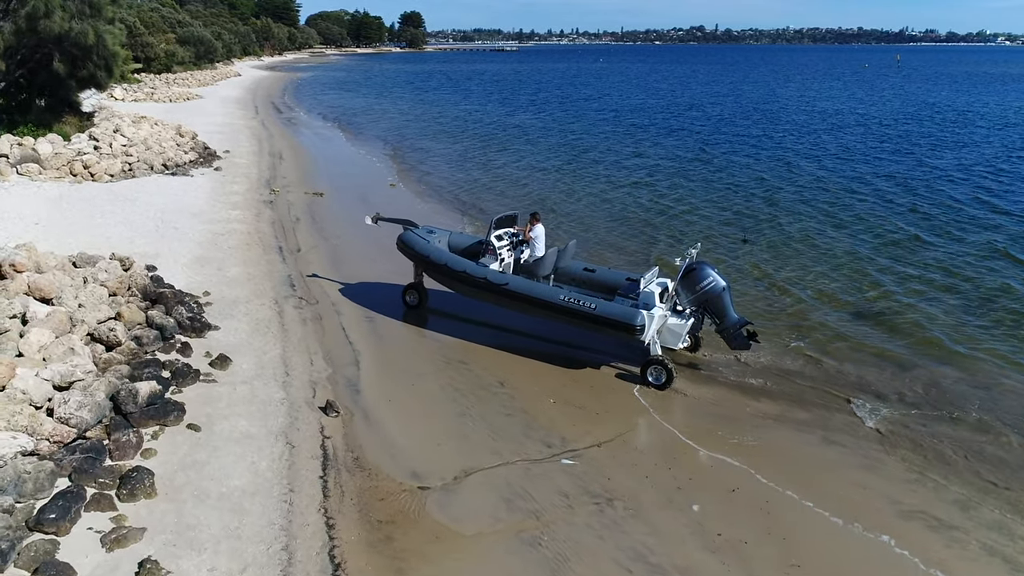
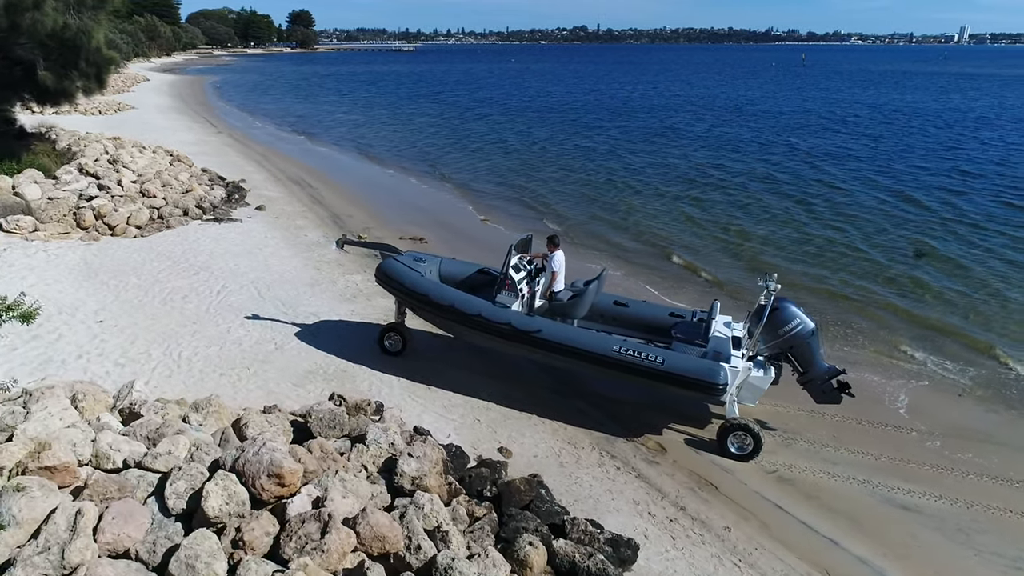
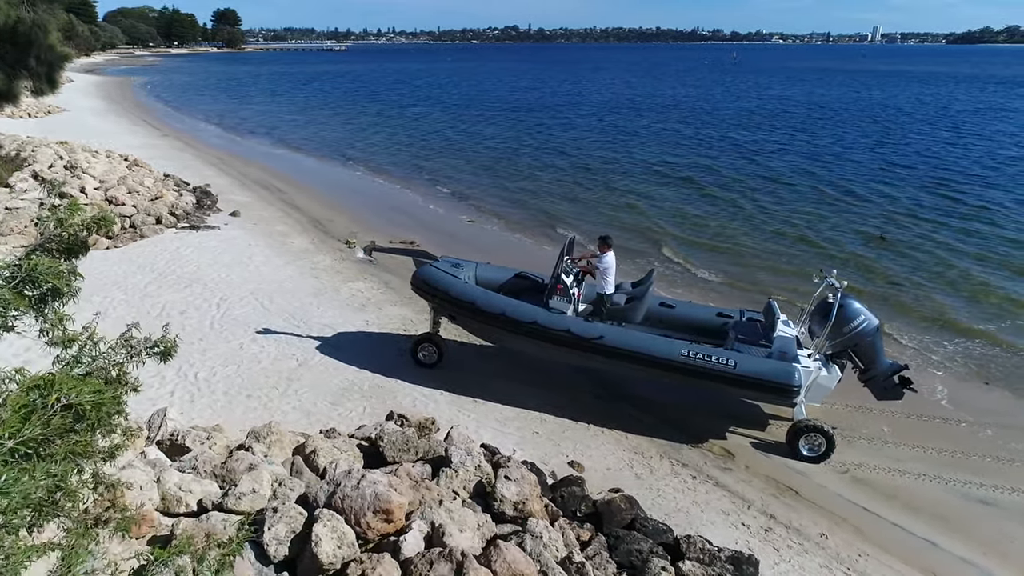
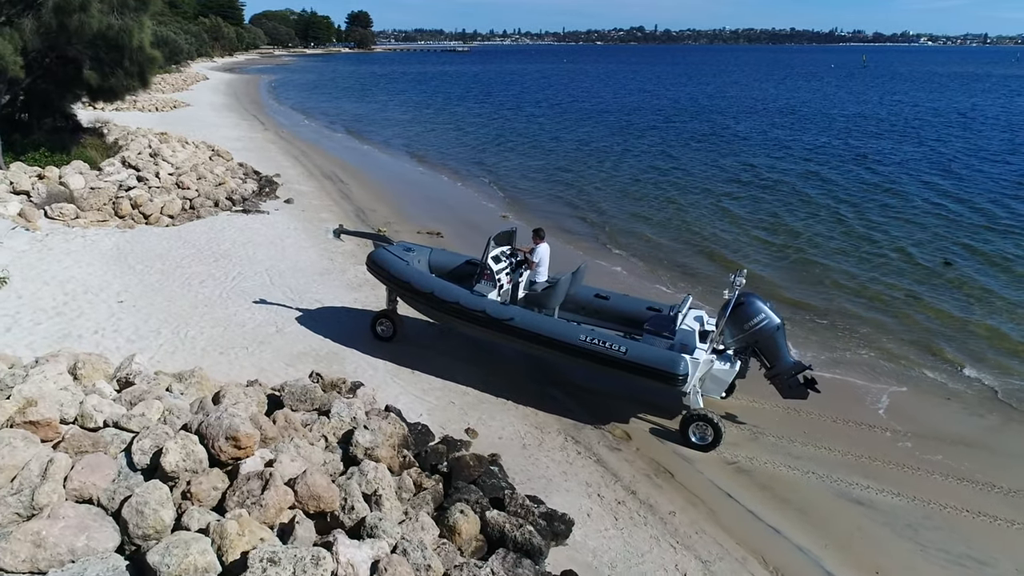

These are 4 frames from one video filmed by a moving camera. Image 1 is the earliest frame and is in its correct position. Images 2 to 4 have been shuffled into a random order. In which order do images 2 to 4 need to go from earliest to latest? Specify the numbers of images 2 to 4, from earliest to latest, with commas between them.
4, 2, 3
